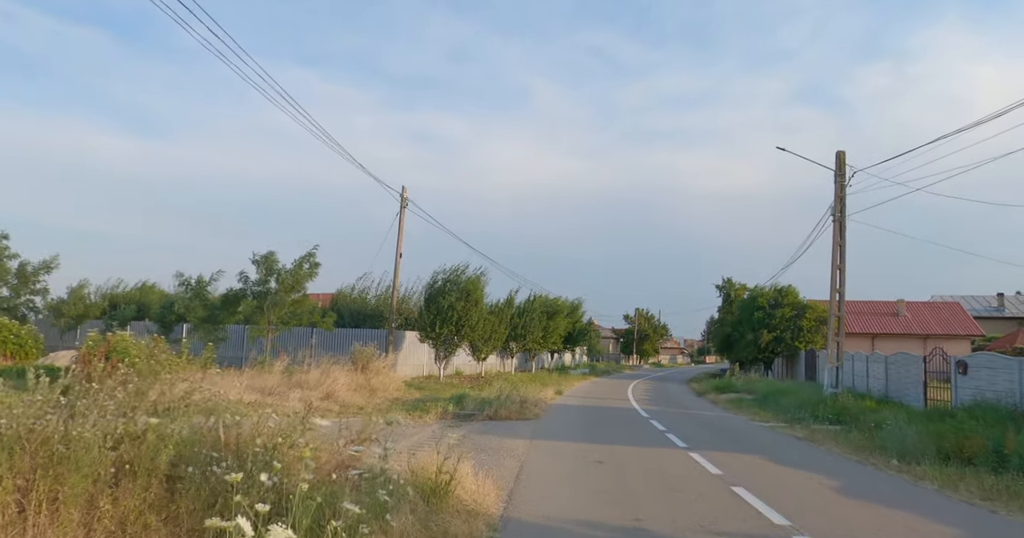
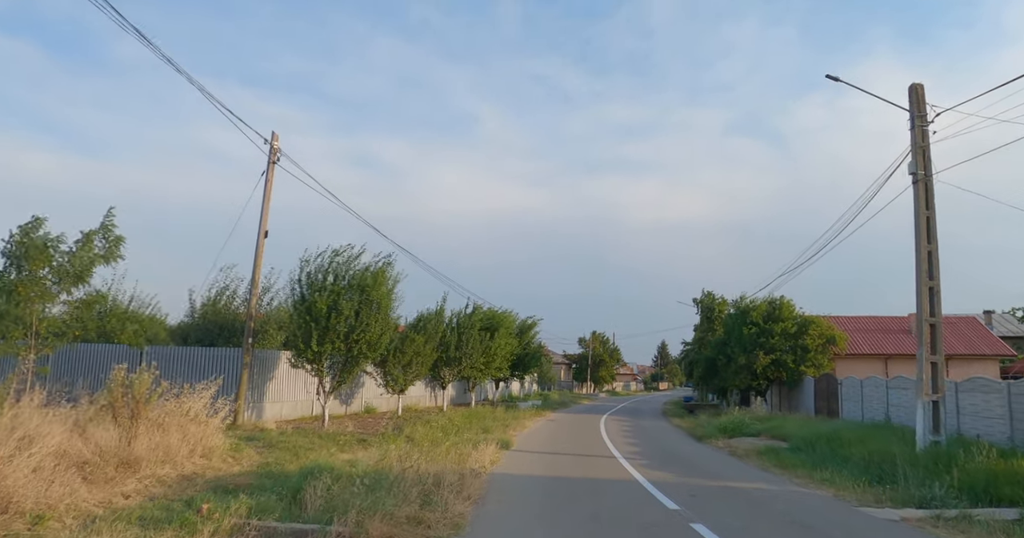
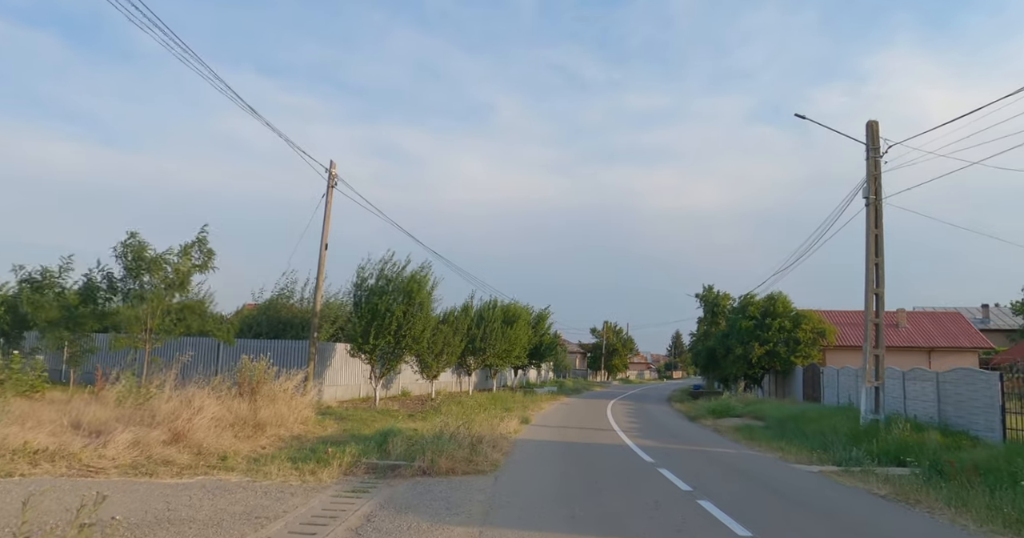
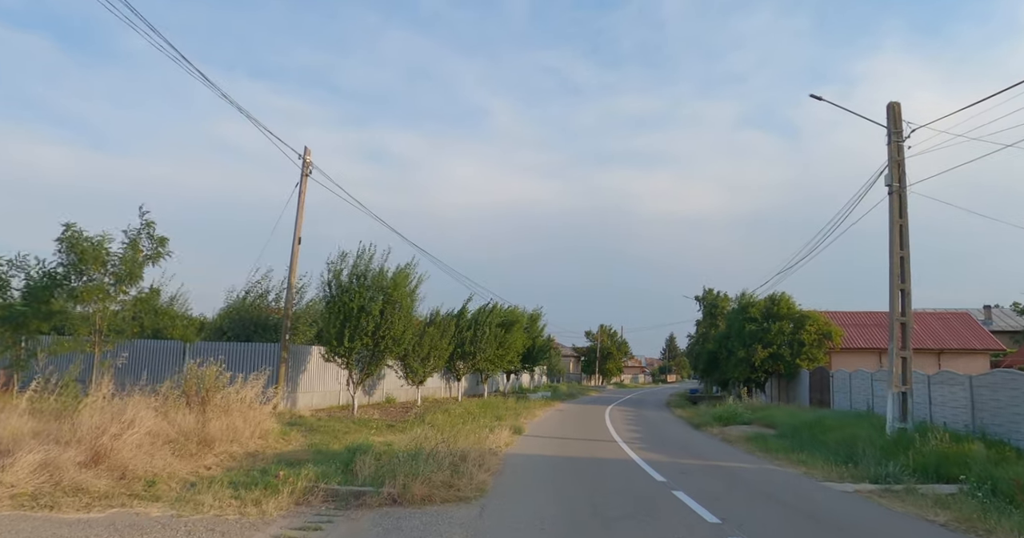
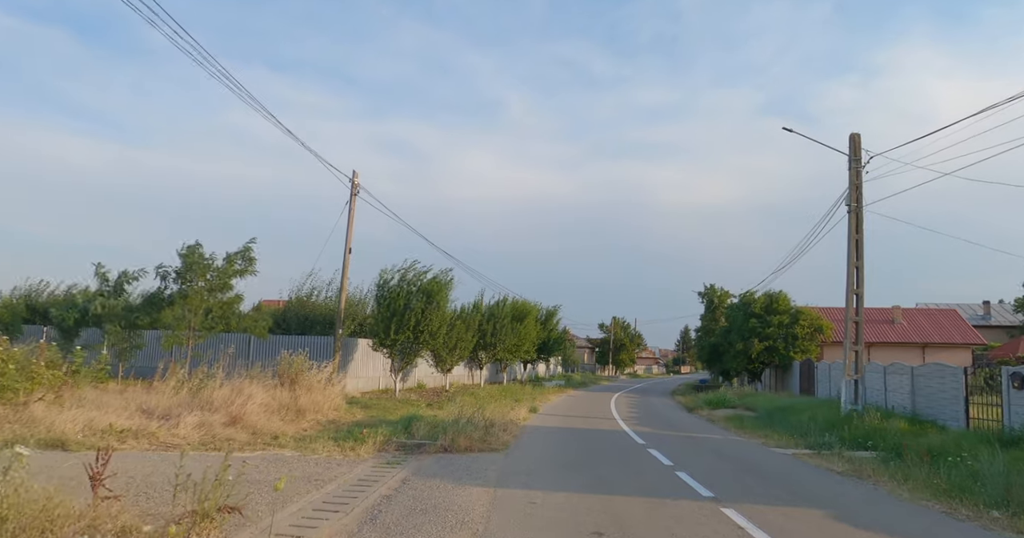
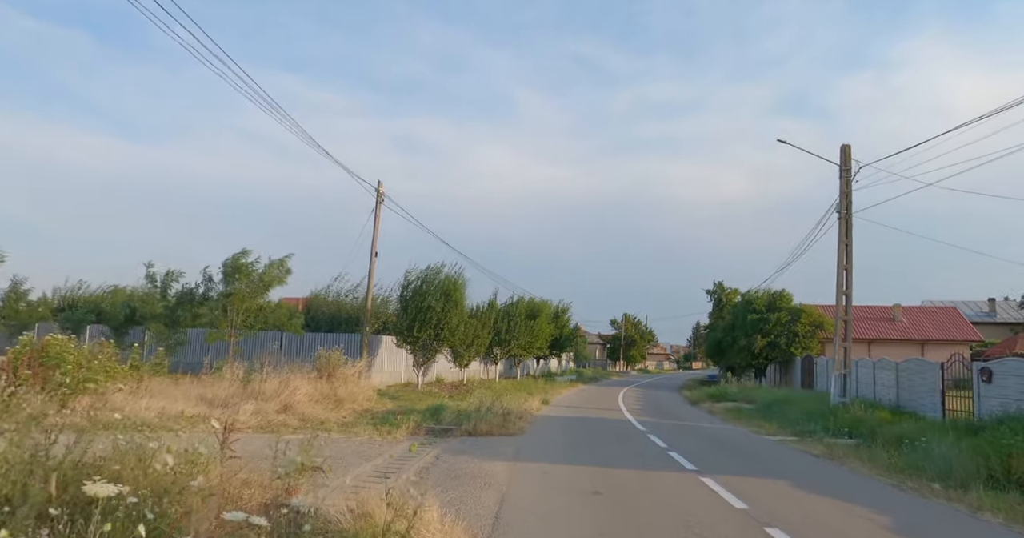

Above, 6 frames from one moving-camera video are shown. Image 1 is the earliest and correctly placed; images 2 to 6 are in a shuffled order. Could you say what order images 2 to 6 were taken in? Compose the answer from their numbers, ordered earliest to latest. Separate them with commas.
6, 5, 3, 4, 2
